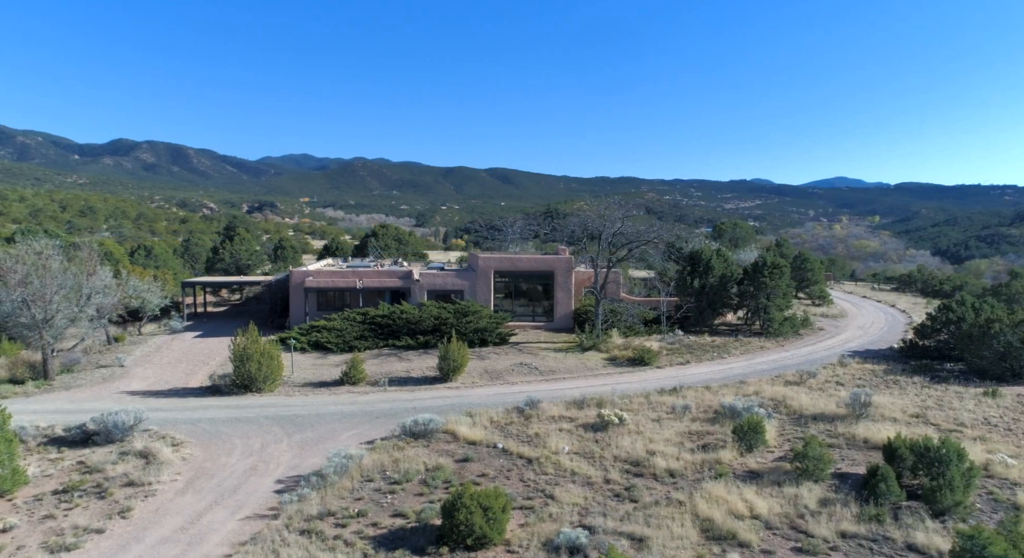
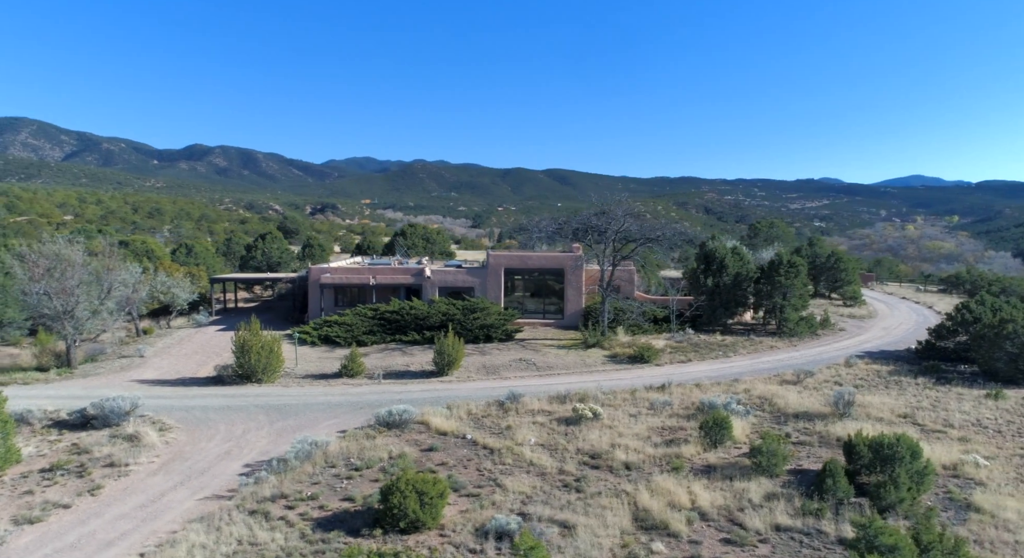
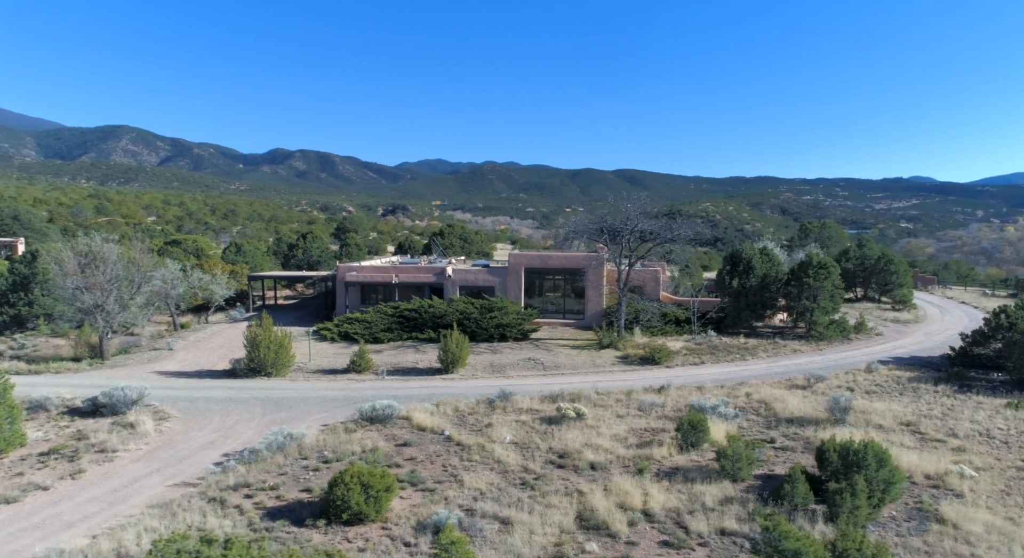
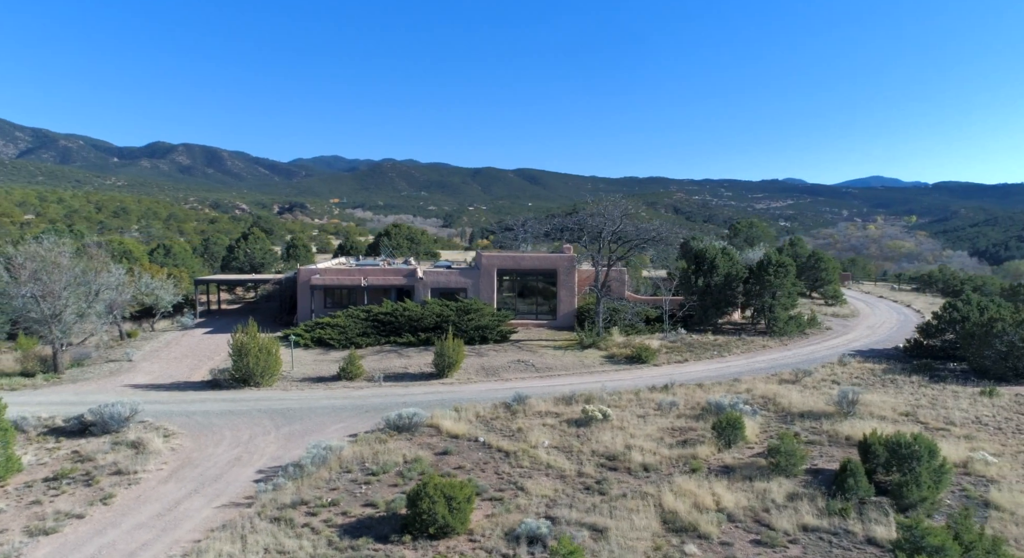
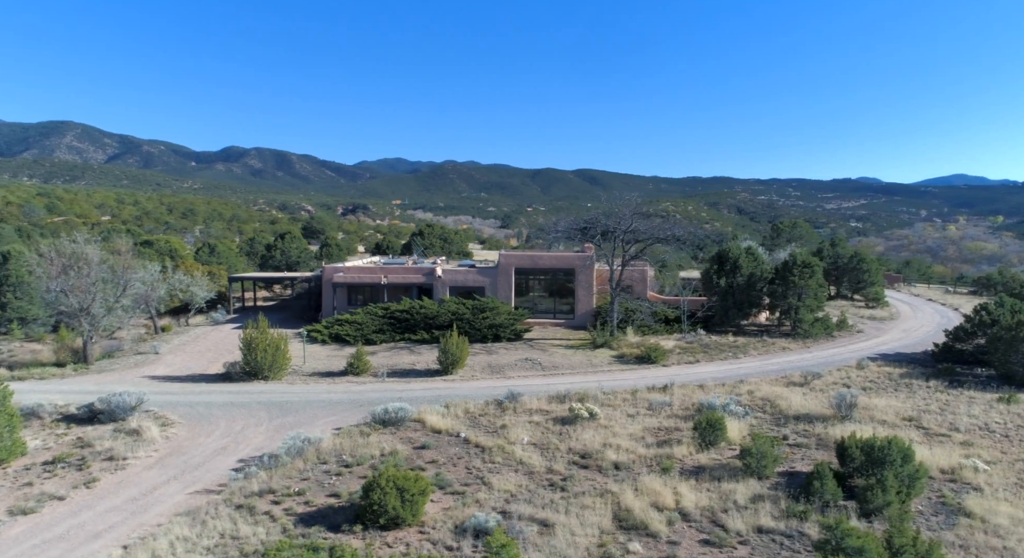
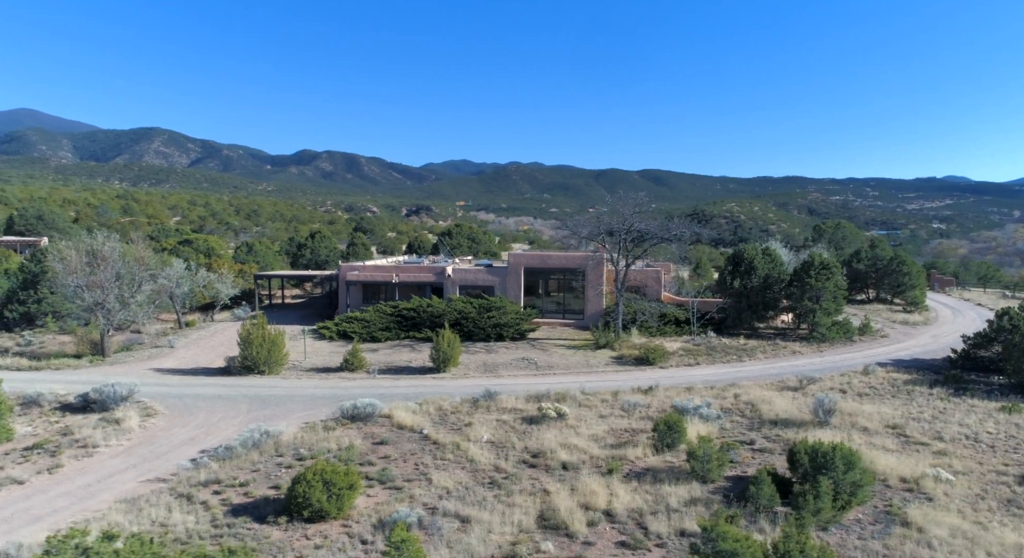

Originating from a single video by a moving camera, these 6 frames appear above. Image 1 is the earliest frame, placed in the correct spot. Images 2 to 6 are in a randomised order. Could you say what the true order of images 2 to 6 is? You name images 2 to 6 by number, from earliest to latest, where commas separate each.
4, 2, 5, 3, 6
